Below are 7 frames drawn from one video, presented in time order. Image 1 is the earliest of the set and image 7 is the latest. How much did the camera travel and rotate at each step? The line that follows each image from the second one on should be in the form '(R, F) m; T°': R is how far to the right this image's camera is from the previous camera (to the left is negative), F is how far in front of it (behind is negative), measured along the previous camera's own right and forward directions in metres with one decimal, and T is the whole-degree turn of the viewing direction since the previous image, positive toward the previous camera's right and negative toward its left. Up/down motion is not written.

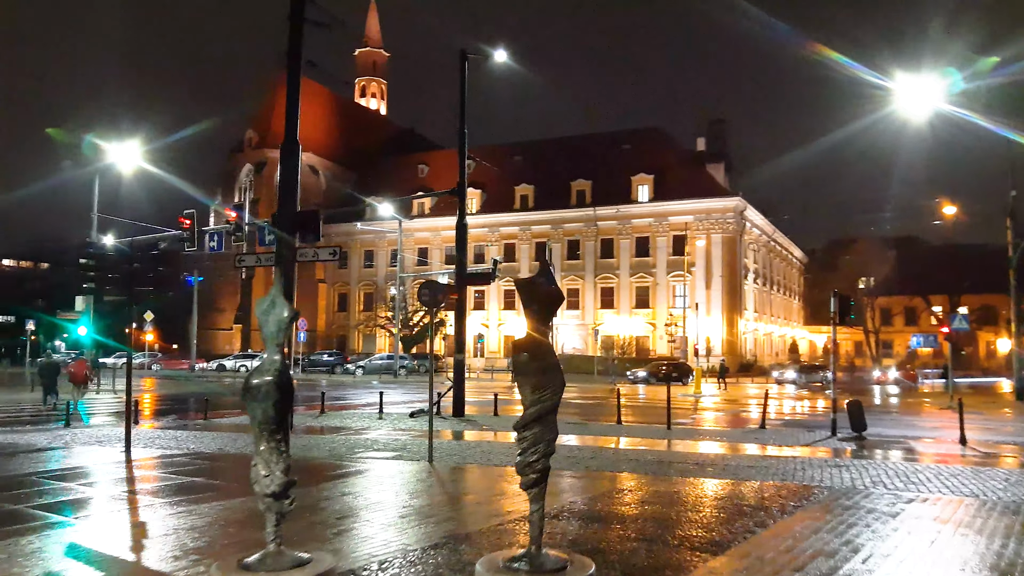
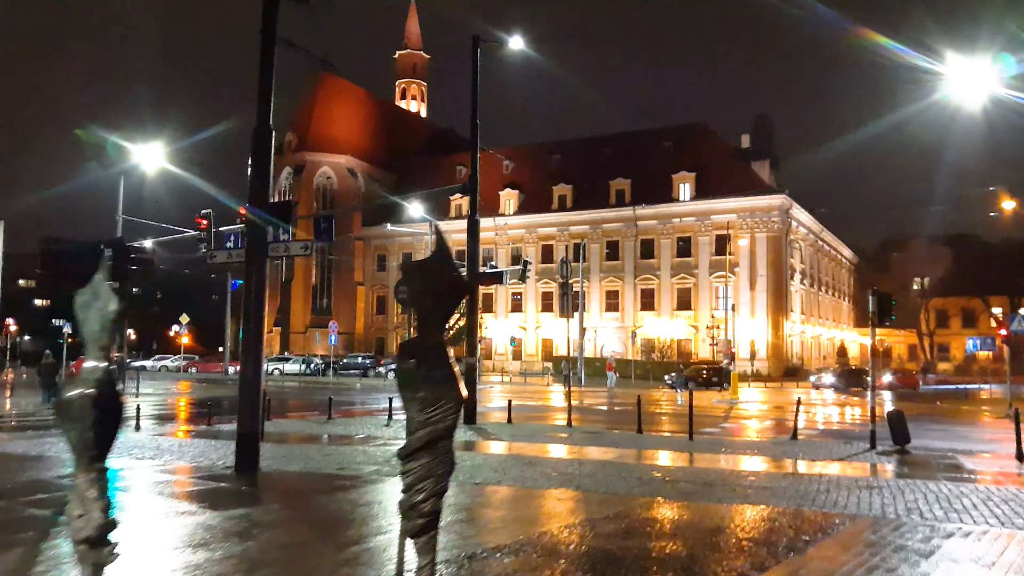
(+0.7, +1.2) m; -3°
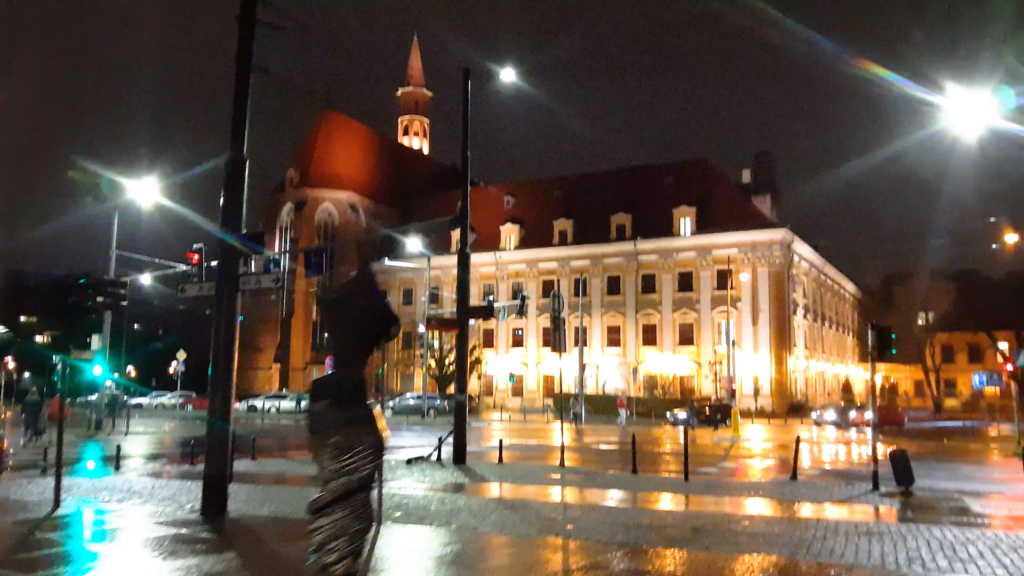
(+0.3, +0.5) m; 0°
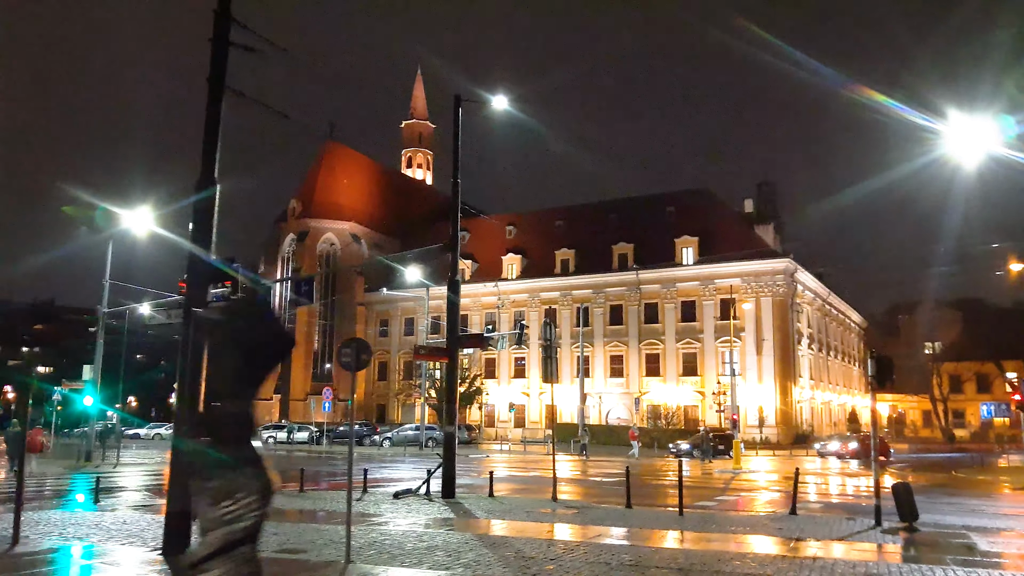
(+0.3, +0.4) m; 0°
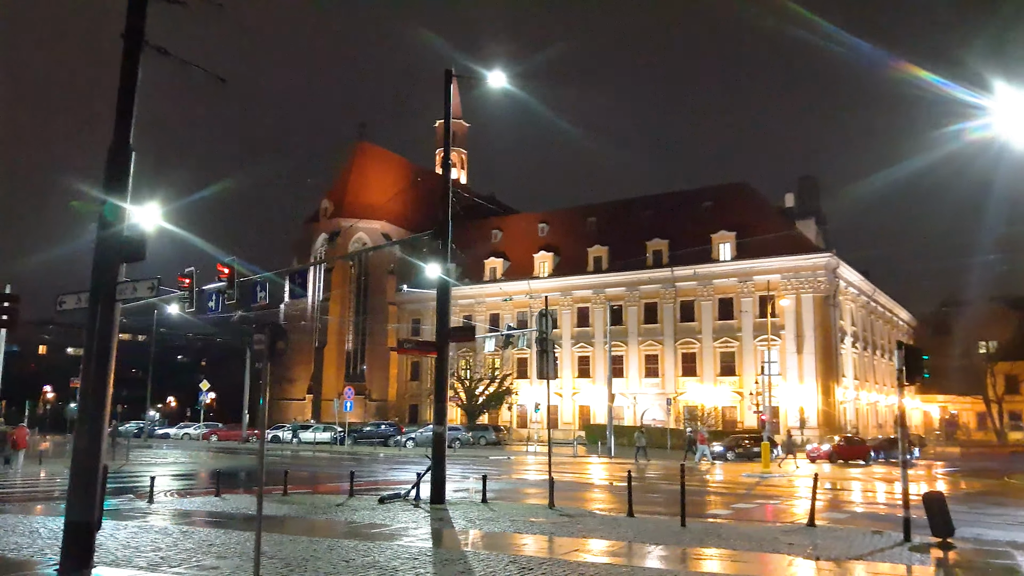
(+1.0, +1.5) m; -3°
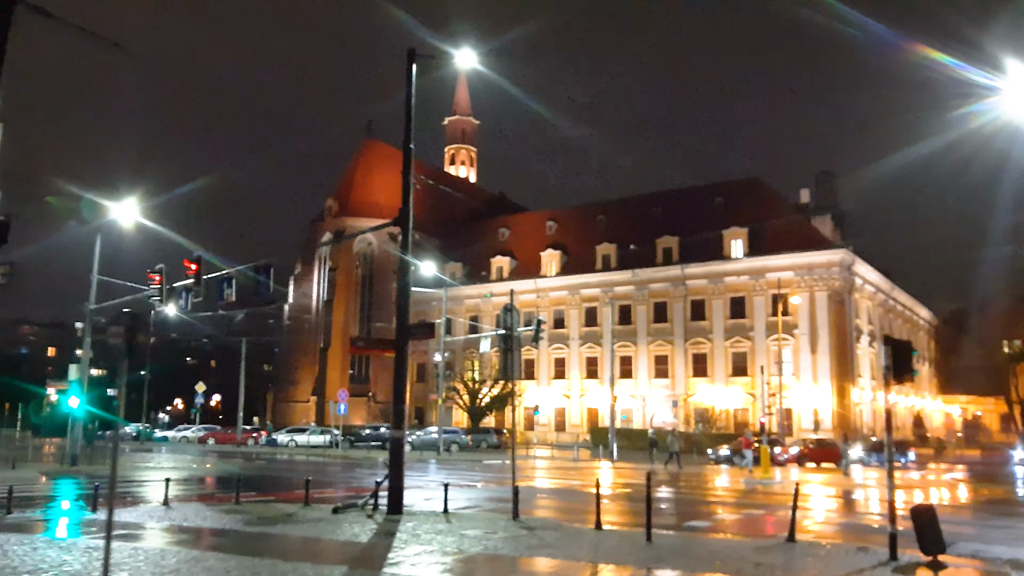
(+1.0, +1.4) m; -1°
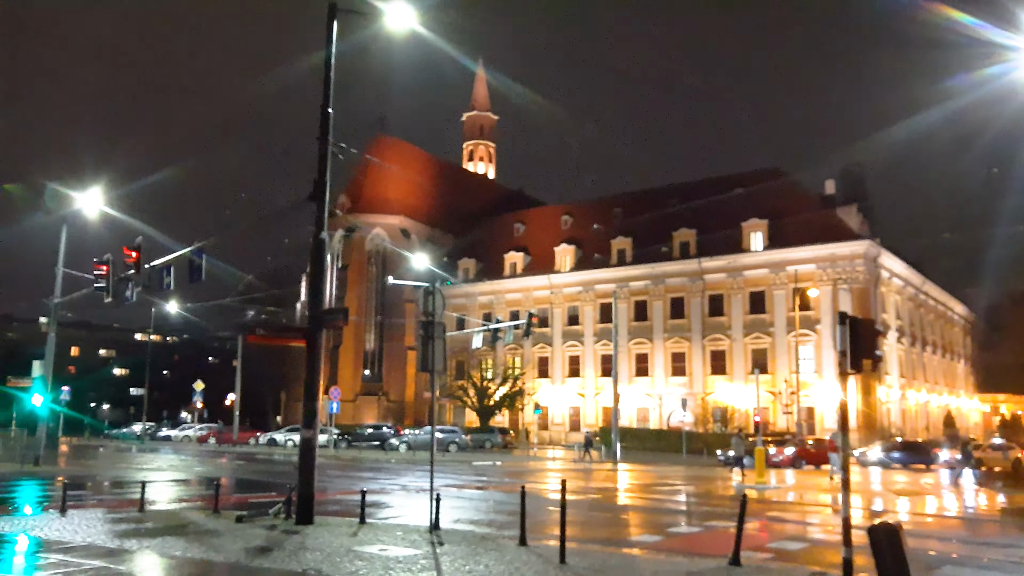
(+1.8, +2.0) m; -2°
